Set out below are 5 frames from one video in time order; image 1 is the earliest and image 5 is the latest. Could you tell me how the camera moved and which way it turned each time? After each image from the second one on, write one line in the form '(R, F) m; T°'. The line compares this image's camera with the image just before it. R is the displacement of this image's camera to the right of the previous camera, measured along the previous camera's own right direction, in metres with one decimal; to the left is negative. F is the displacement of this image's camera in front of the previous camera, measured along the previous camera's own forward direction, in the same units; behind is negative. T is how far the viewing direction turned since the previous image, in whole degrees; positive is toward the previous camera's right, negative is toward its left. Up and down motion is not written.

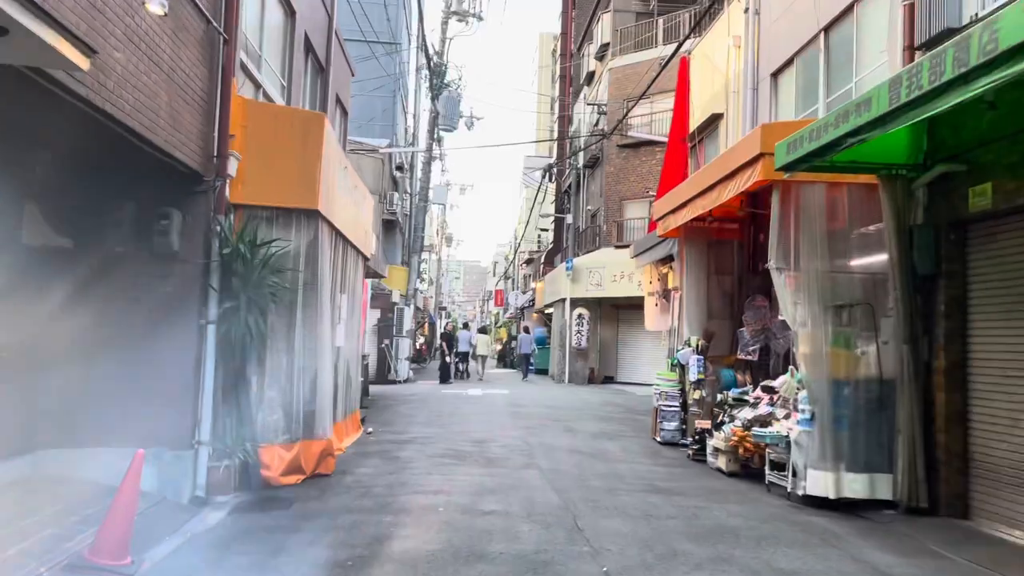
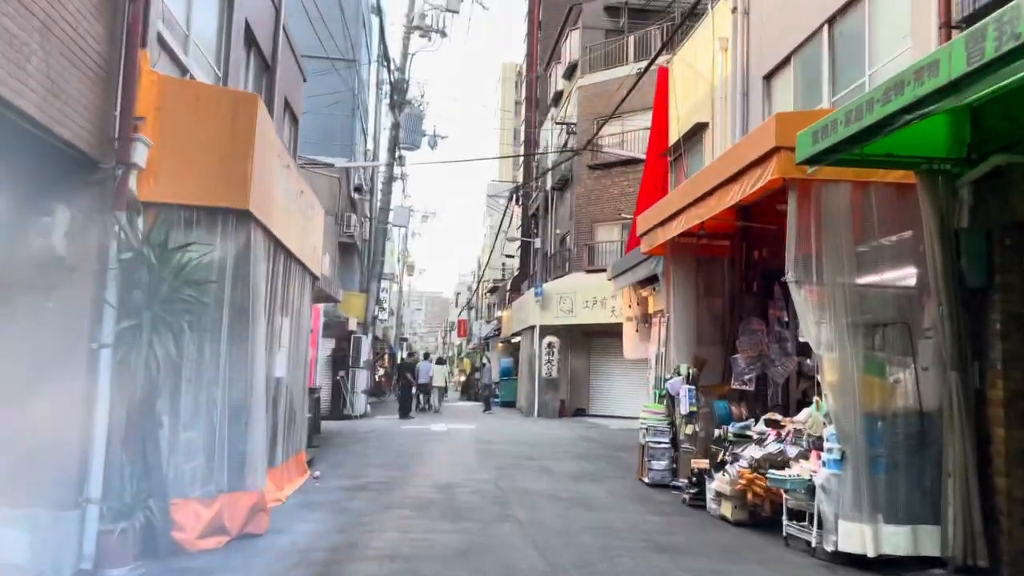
(-0.1, +1.2) m; +3°
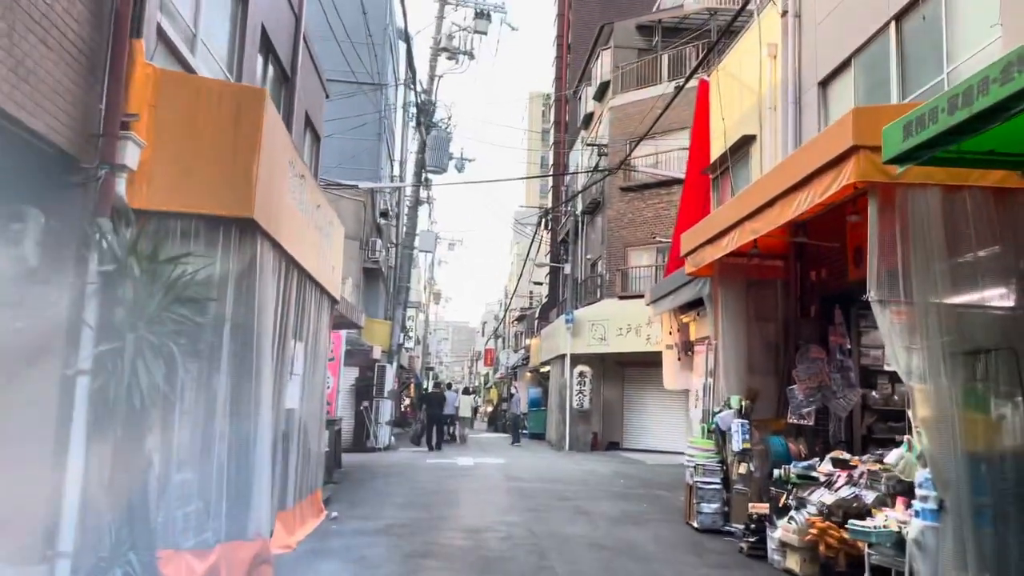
(-0.1, +0.8) m; -2°
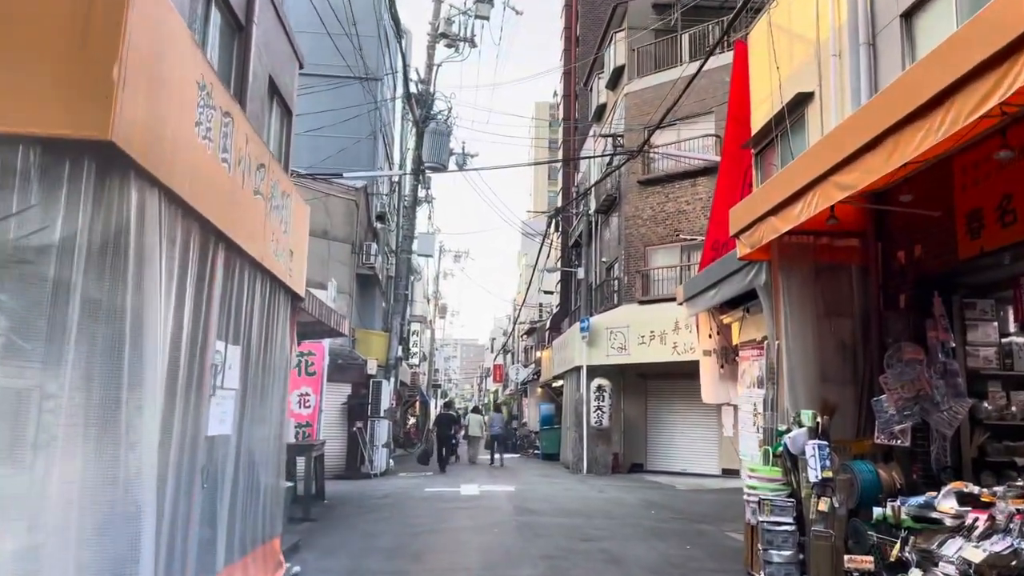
(0.0, +1.9) m; -1°
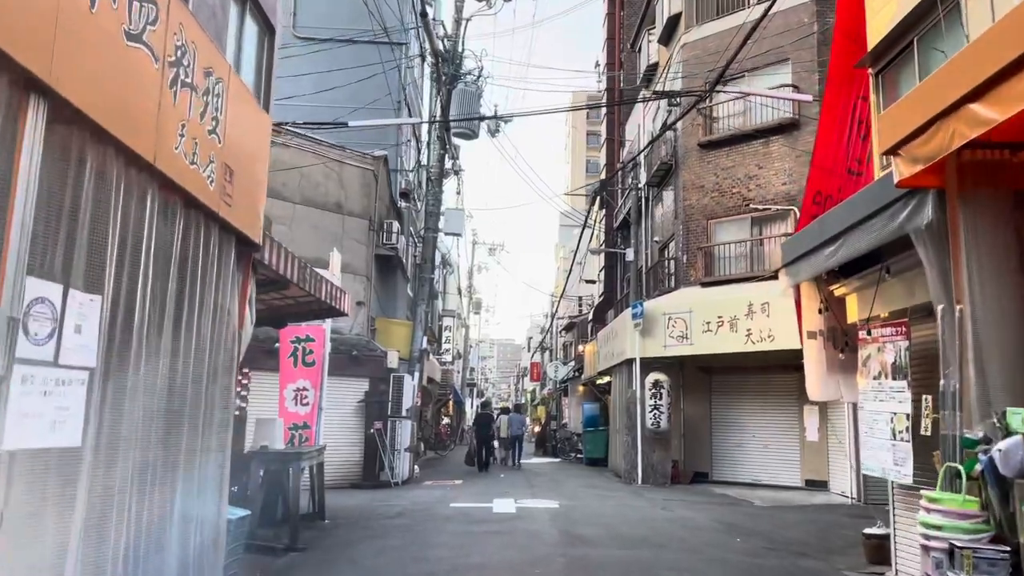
(-0.1, +2.3) m; -3°
